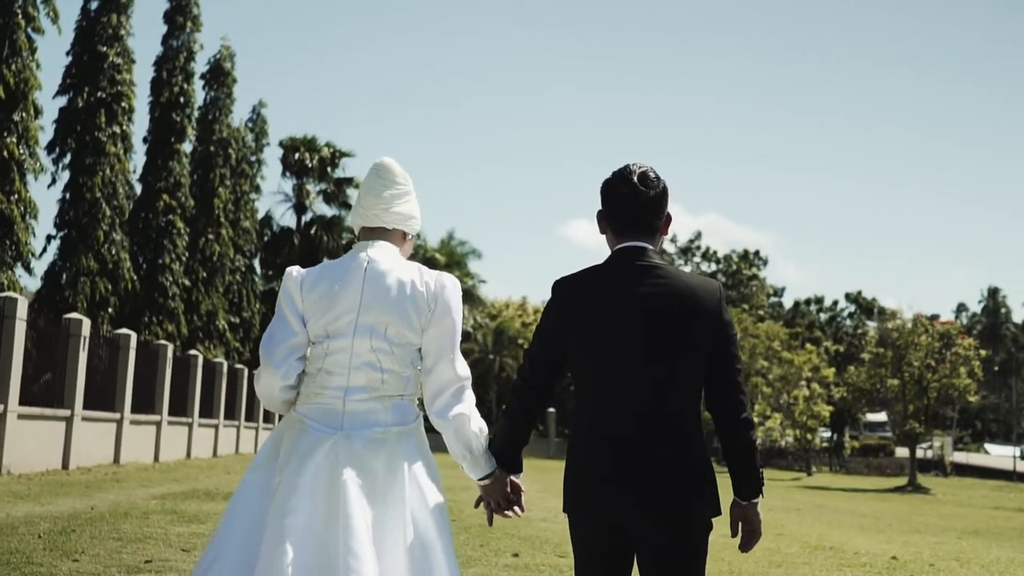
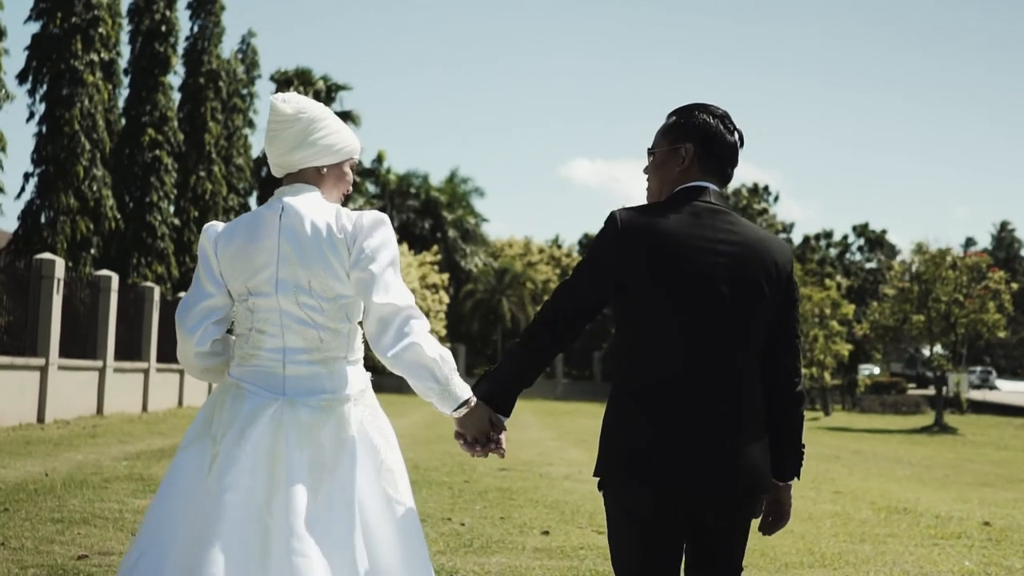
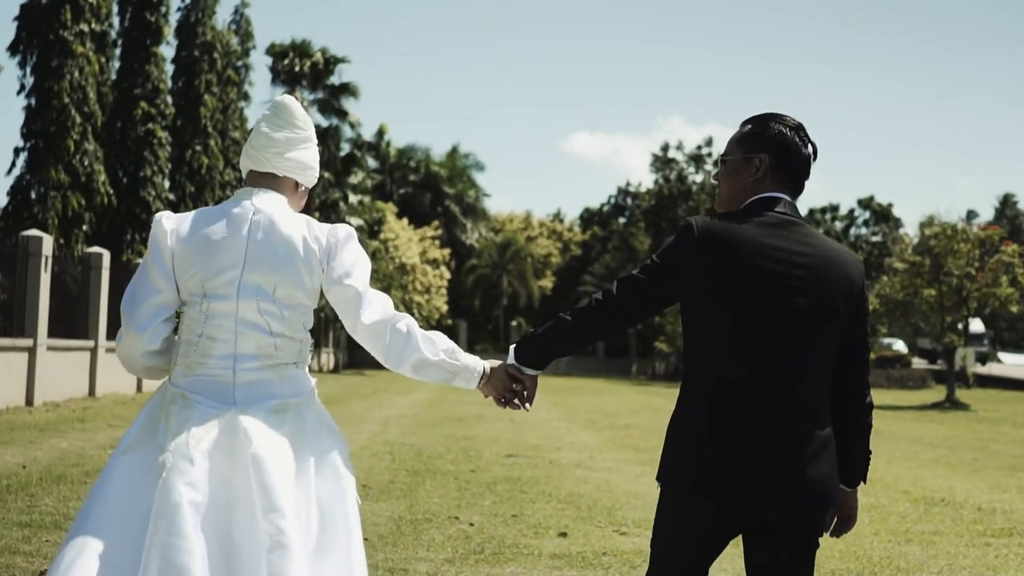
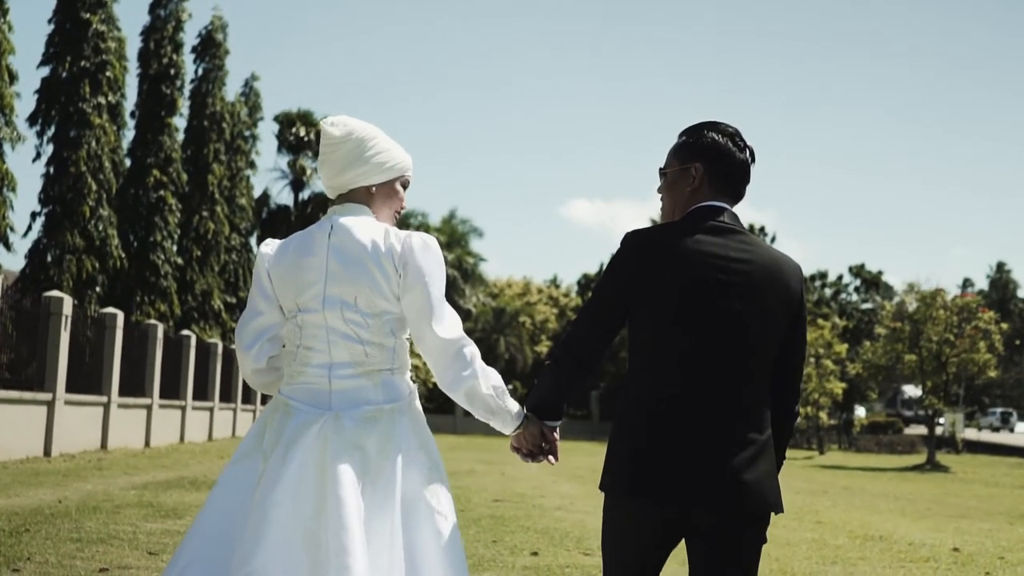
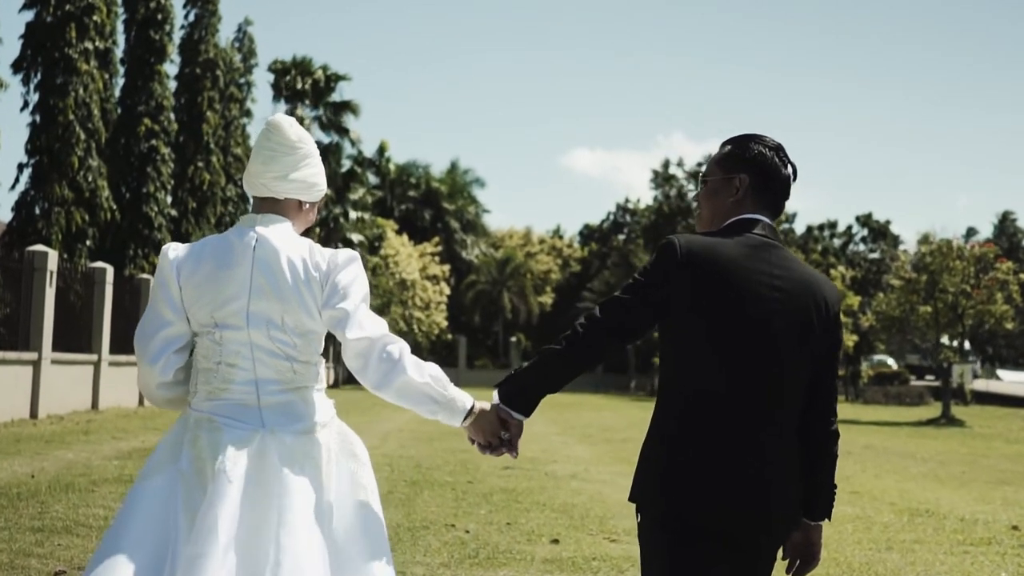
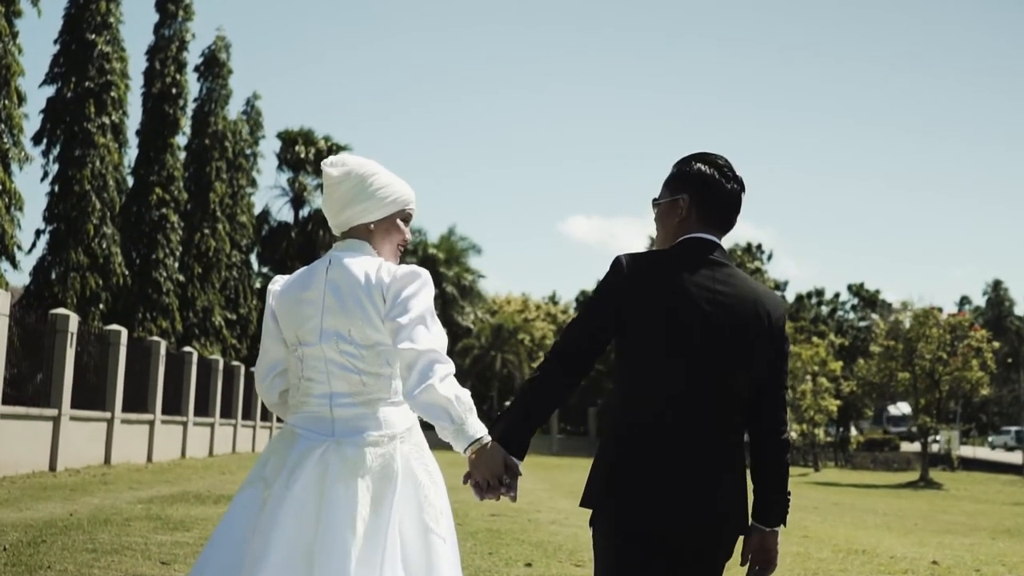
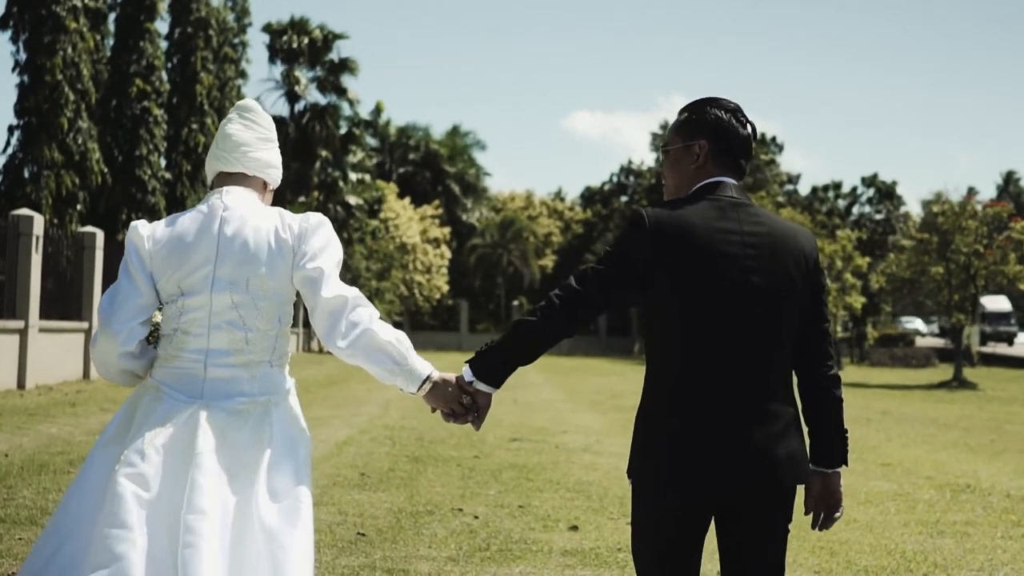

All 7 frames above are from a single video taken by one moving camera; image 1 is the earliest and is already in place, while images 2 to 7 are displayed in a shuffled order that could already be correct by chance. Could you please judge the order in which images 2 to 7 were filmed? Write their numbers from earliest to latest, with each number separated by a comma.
6, 4, 2, 5, 3, 7
